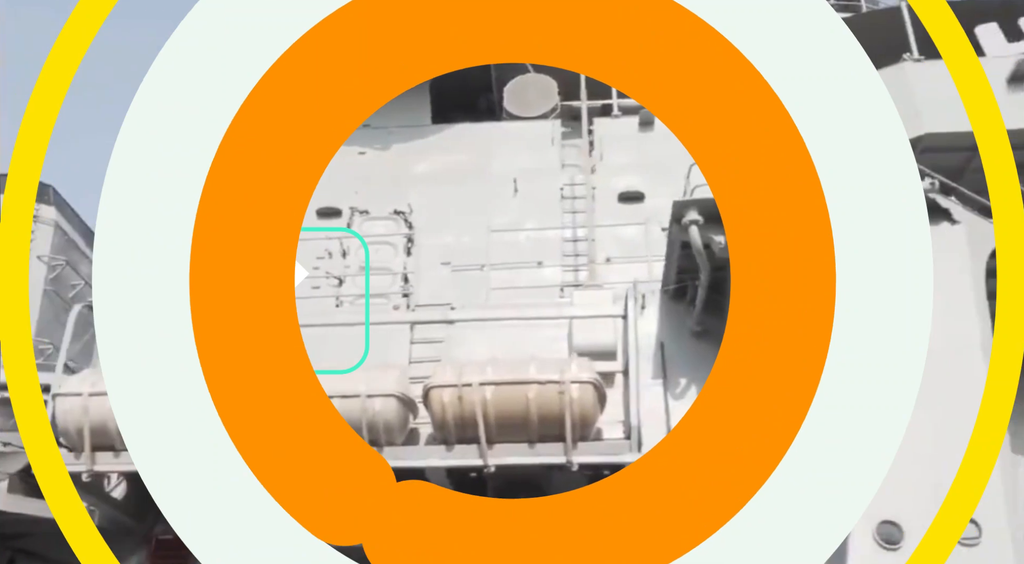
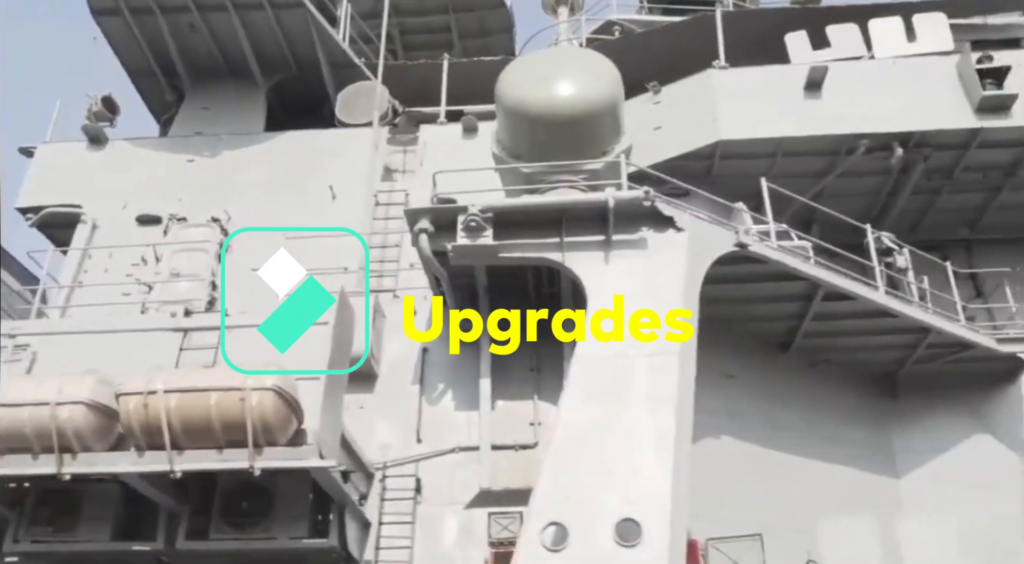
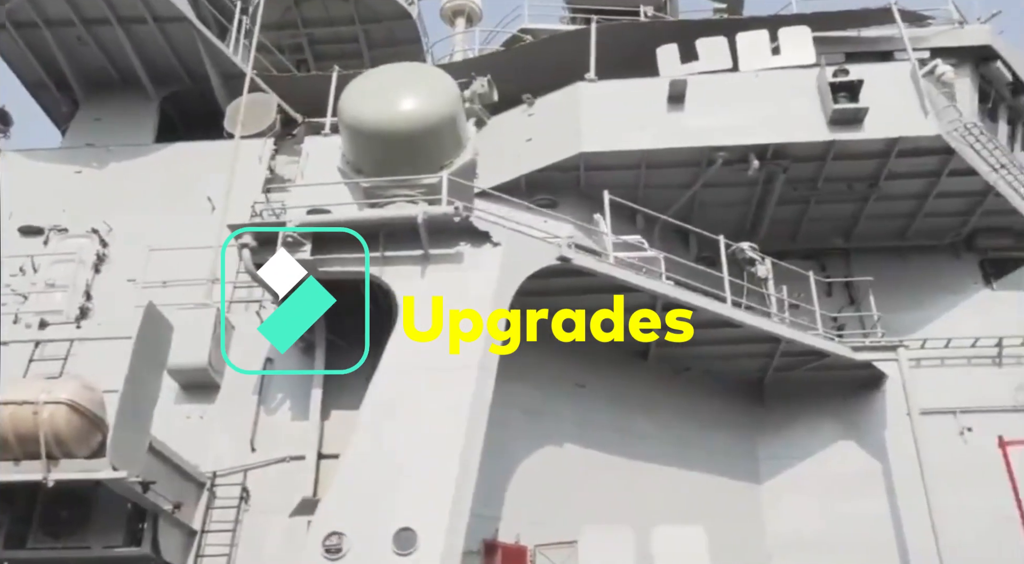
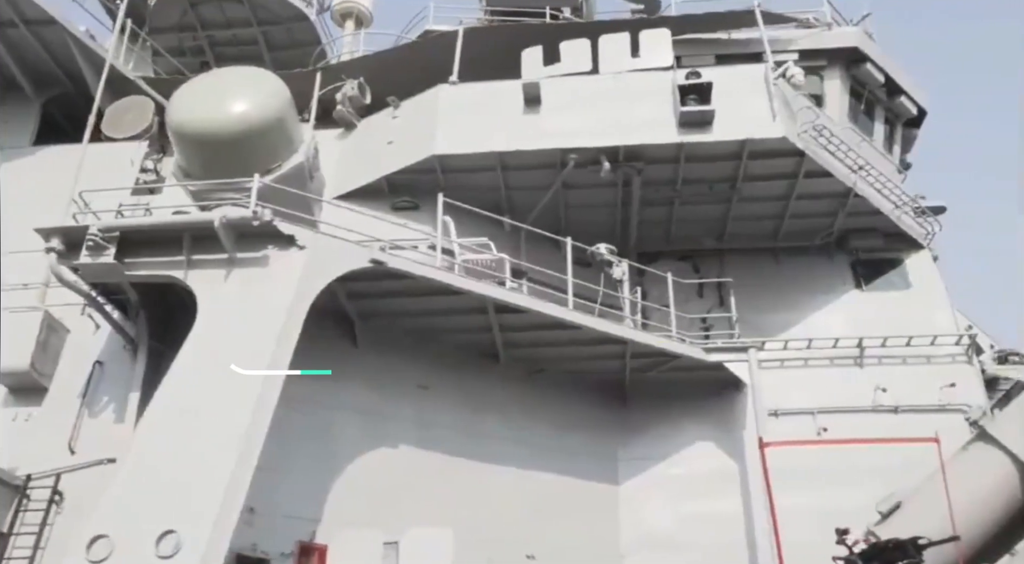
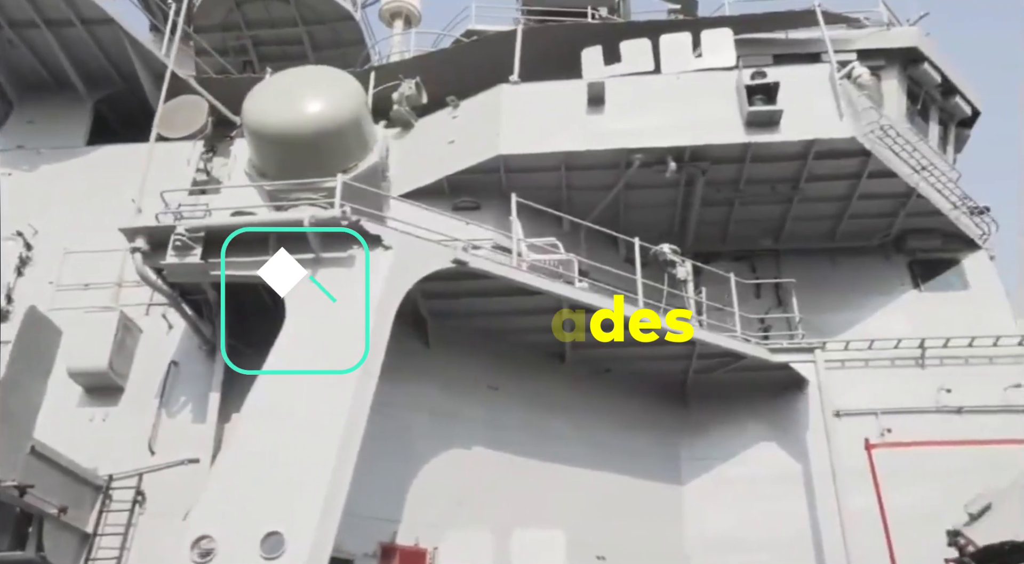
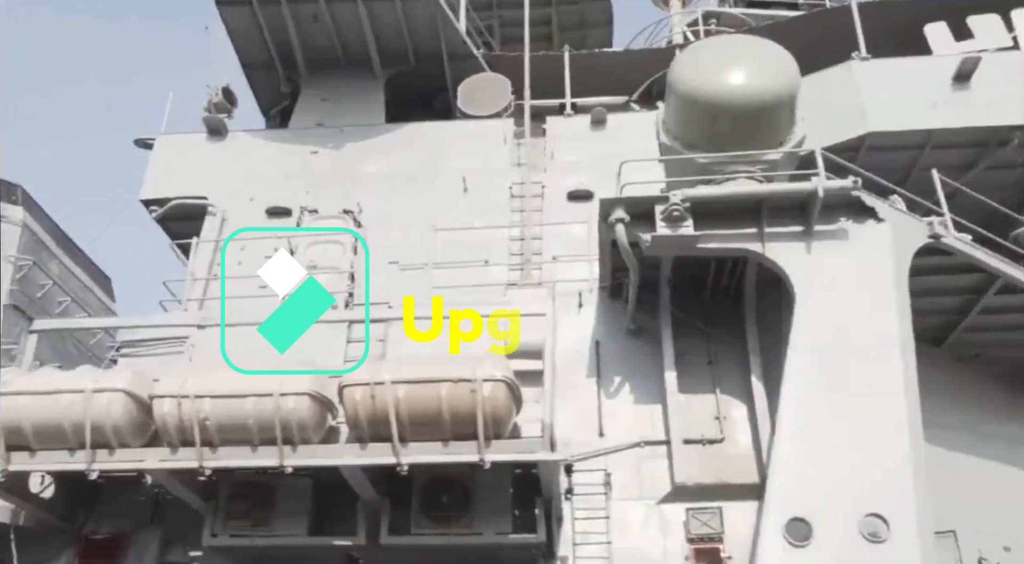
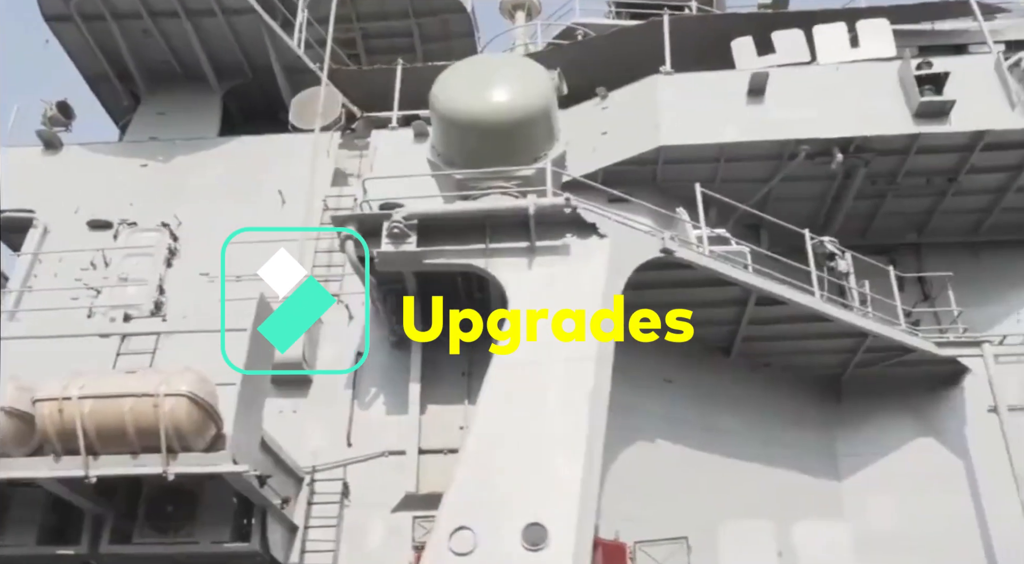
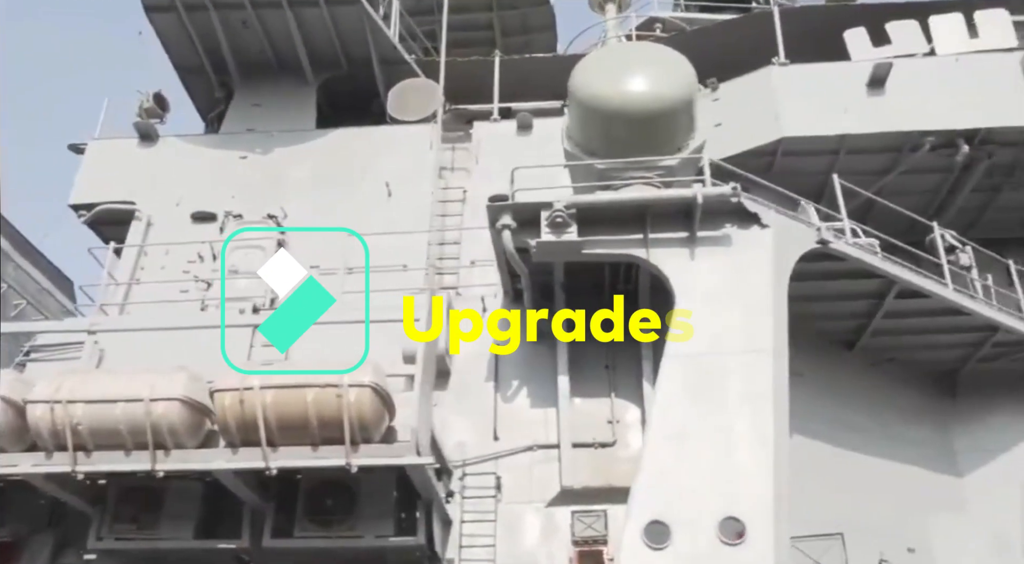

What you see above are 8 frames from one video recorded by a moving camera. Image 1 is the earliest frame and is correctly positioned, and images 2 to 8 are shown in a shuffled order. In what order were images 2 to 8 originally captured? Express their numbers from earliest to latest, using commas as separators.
6, 8, 2, 7, 3, 5, 4
